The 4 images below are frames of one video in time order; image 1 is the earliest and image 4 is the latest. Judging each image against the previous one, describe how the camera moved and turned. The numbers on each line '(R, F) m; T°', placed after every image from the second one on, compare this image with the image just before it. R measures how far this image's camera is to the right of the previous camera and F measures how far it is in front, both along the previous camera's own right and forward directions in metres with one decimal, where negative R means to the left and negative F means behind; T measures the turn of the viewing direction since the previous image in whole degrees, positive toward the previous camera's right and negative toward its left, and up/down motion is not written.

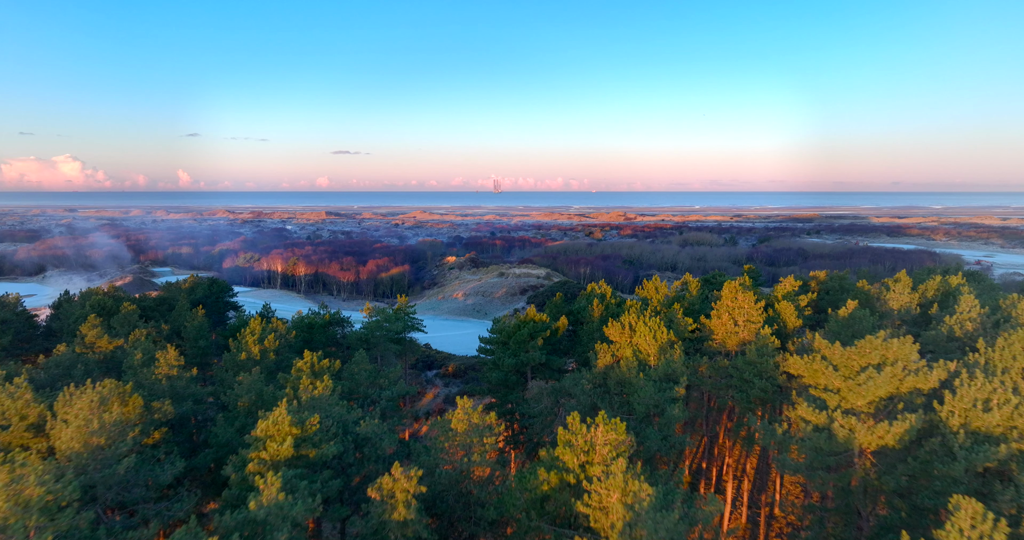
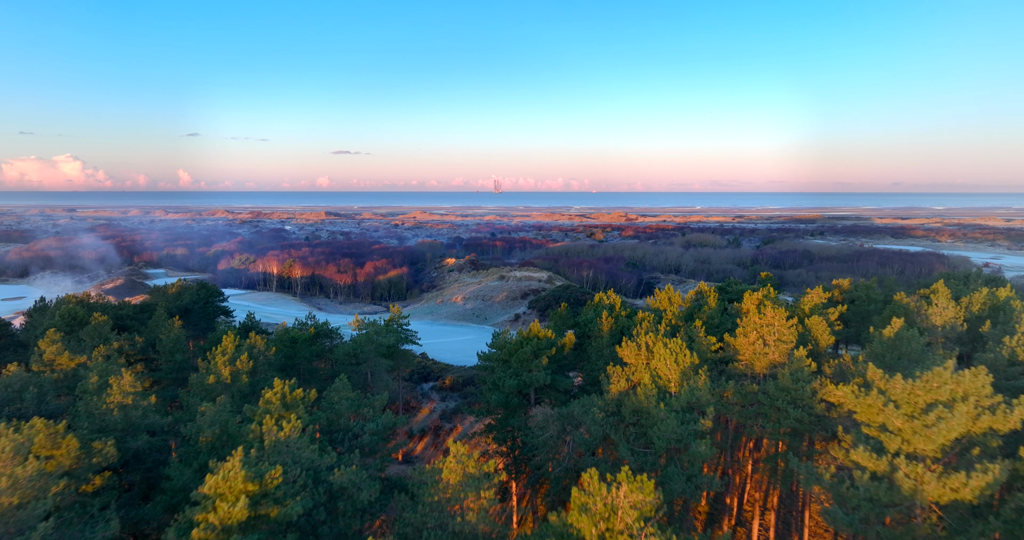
(0.0, +1.5) m; 0°
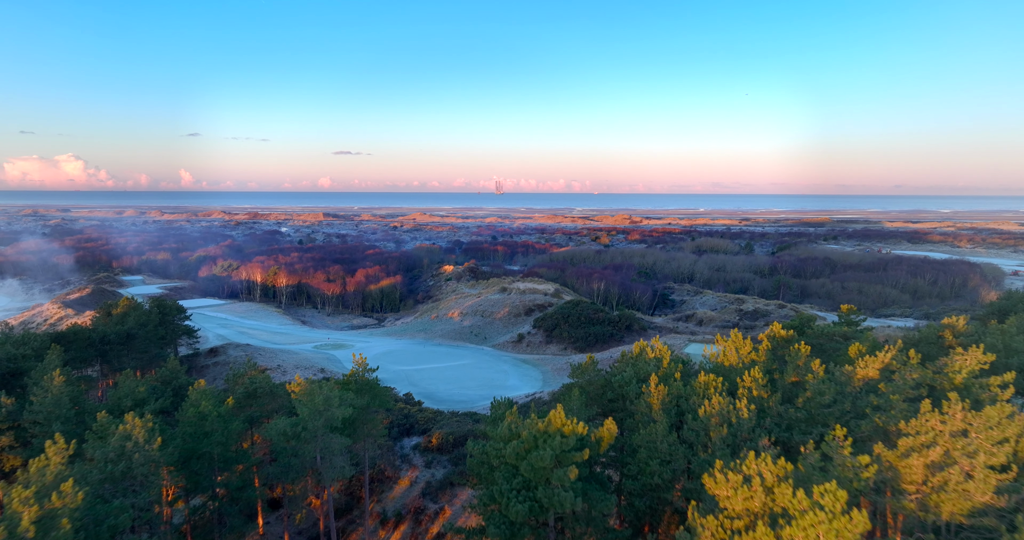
(-0.2, +5.3) m; 0°
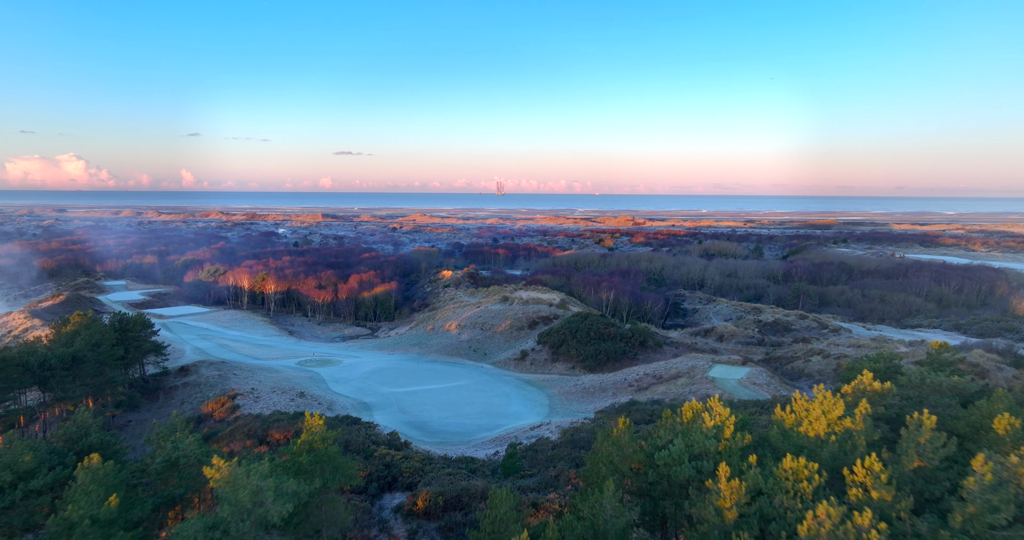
(-0.1, +3.6) m; 0°
